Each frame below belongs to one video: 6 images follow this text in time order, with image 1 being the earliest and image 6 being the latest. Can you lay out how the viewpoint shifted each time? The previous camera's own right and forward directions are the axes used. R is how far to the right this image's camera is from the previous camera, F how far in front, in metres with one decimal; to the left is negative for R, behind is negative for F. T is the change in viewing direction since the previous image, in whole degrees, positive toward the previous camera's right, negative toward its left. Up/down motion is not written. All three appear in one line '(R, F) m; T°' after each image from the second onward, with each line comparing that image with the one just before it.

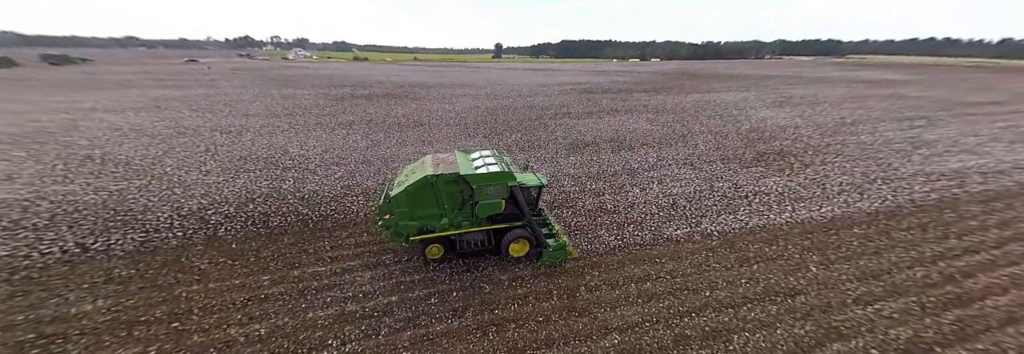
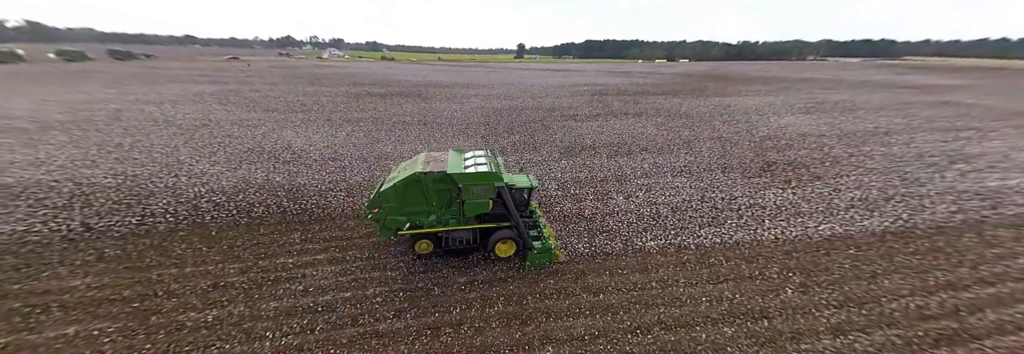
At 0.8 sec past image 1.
(+1.3, +0.1) m; -3°
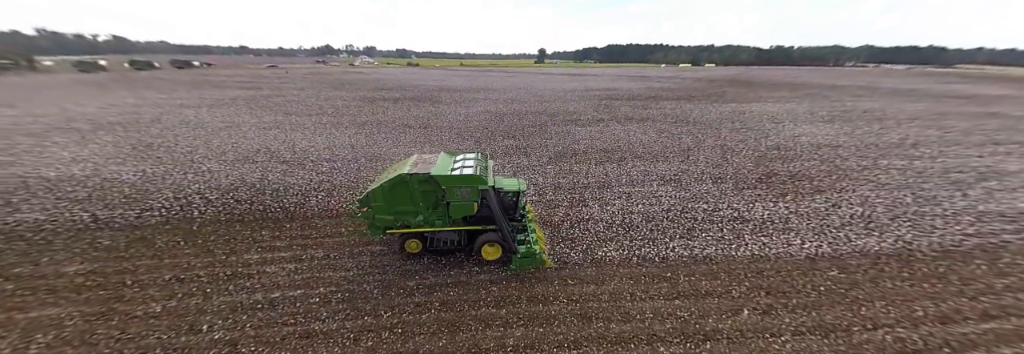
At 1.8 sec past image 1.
(+1.5, +0.1) m; -3°
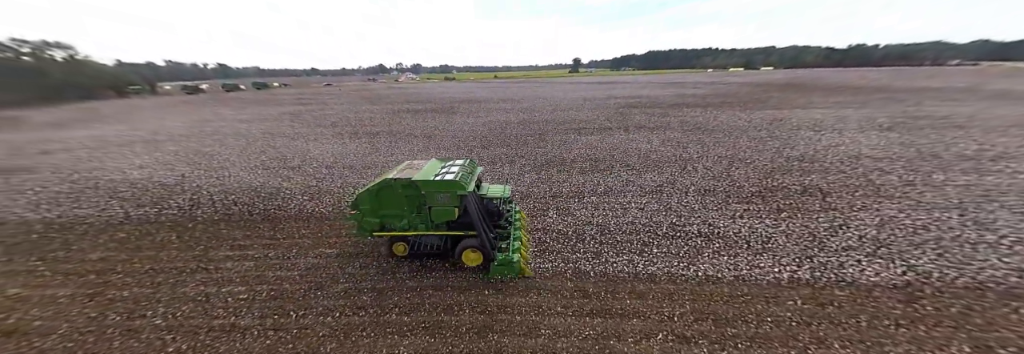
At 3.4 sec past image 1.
(+2.4, +0.2) m; -6°
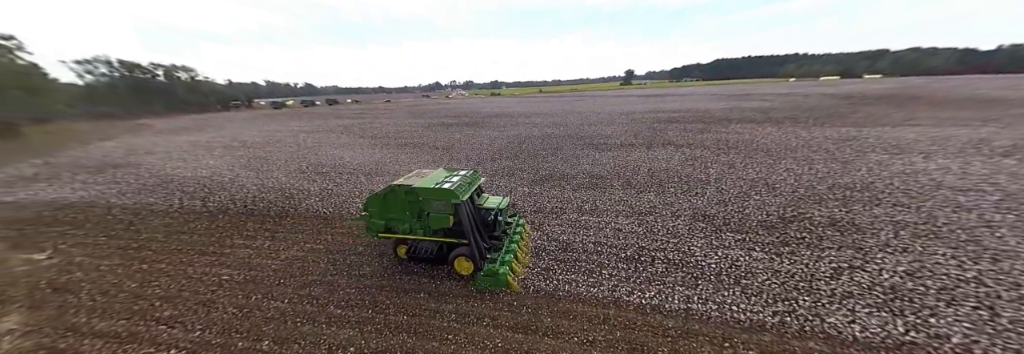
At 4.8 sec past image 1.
(+2.3, 0.0) m; -9°
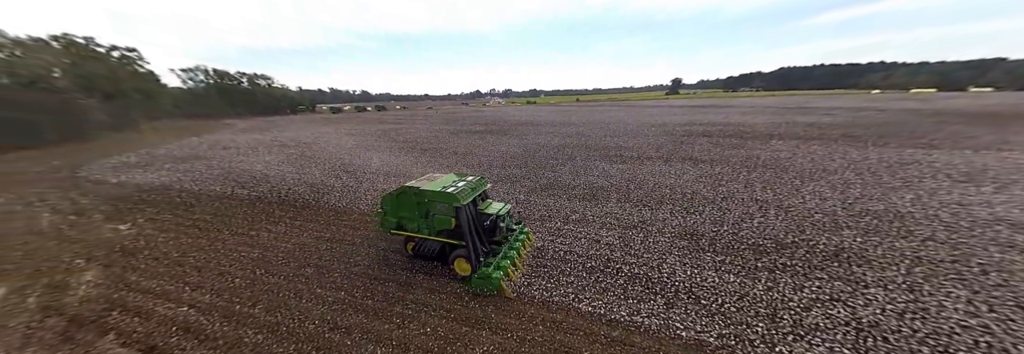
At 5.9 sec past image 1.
(+1.6, -0.4) m; -7°
